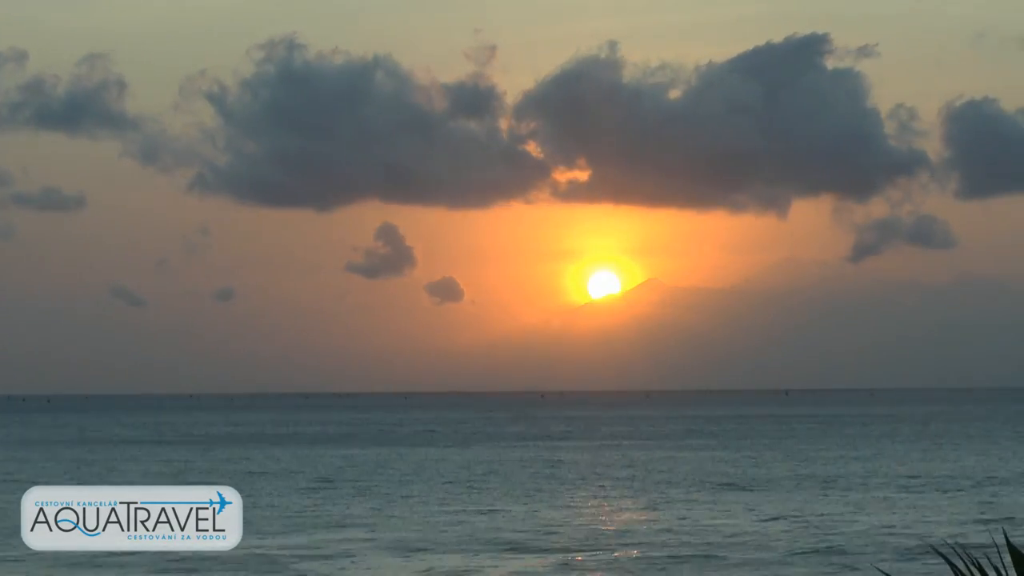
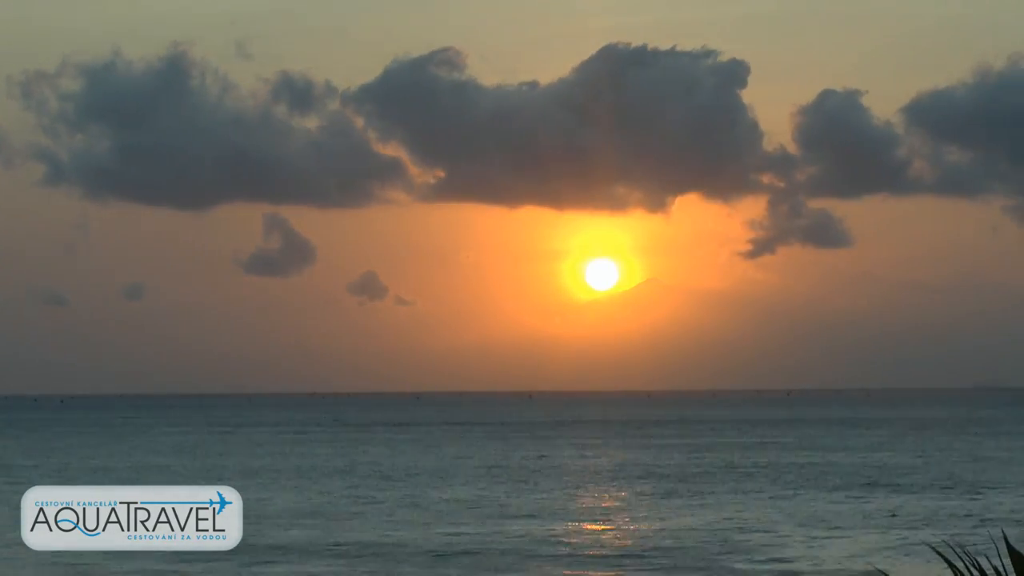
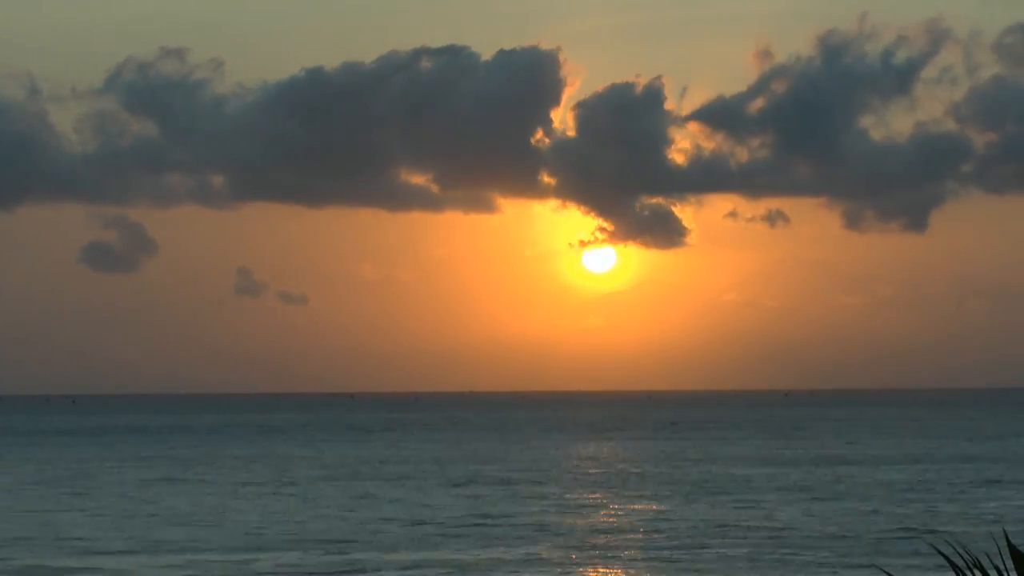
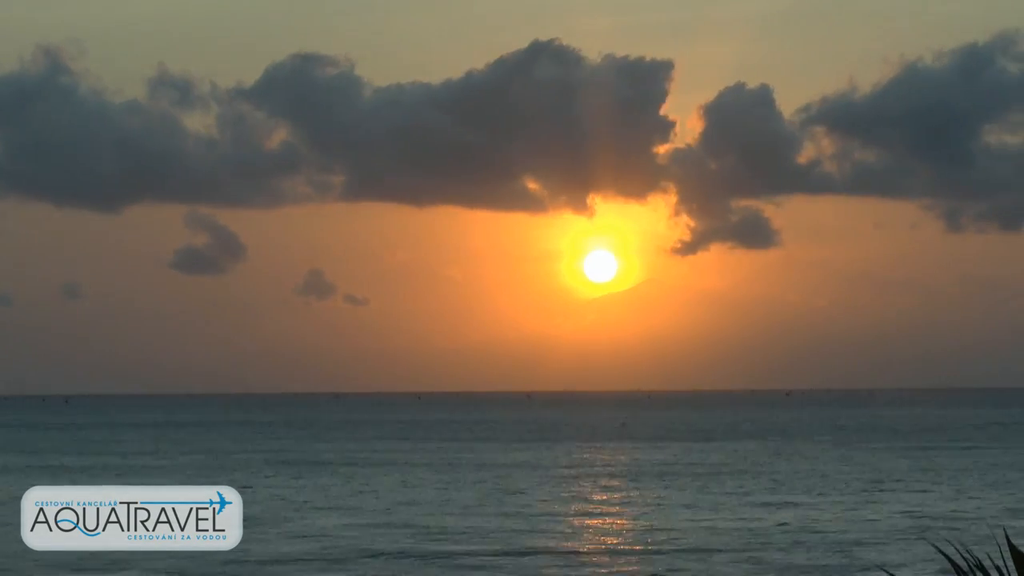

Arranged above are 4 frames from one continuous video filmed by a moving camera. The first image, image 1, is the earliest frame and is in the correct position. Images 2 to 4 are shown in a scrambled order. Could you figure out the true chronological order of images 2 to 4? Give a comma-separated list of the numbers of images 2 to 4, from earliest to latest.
2, 4, 3
